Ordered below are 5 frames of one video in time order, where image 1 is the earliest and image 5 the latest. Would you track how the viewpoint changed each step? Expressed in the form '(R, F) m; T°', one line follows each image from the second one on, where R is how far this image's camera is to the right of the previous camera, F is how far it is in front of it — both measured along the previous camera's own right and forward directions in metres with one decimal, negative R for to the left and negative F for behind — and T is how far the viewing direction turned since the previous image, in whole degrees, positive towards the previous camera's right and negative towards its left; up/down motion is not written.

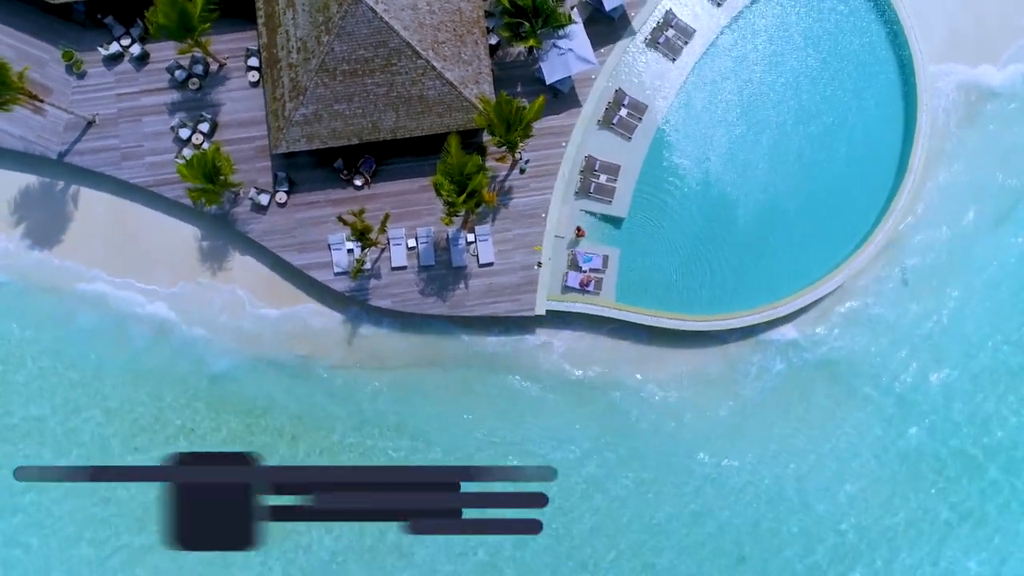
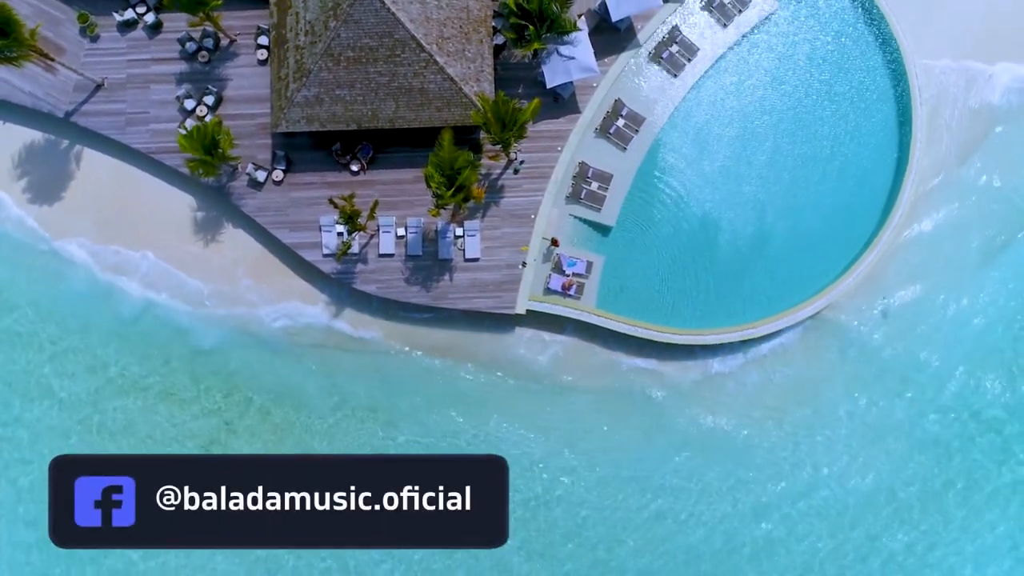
(0.0, -0.5) m; +2°
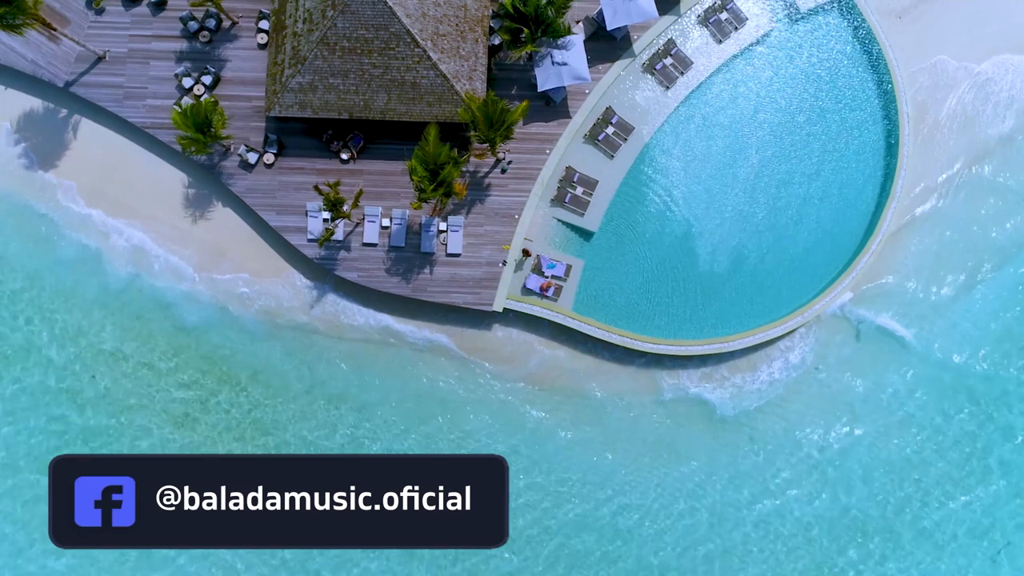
(-0.1, -0.5) m; +2°
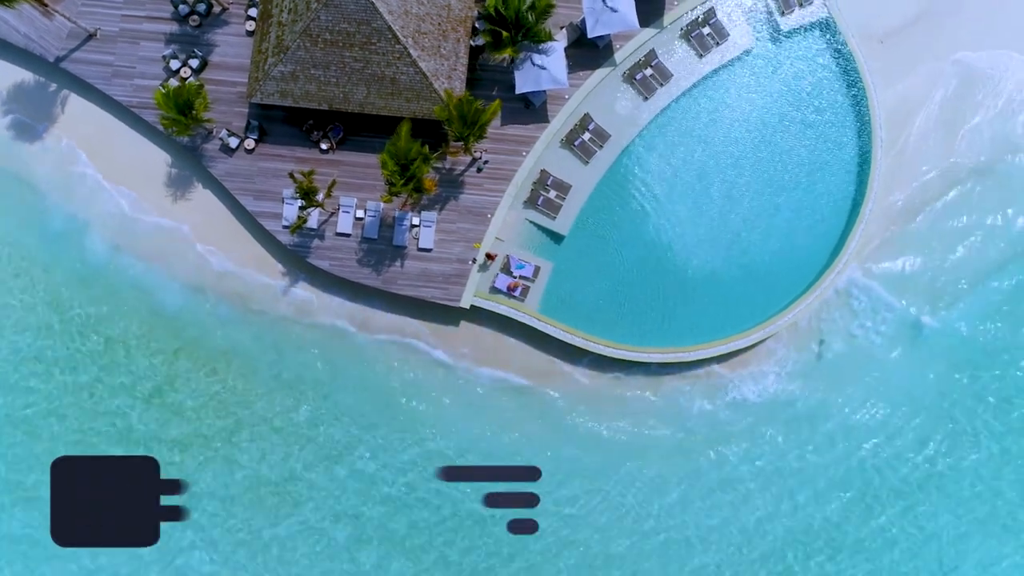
(-0.2, -0.6) m; +3°
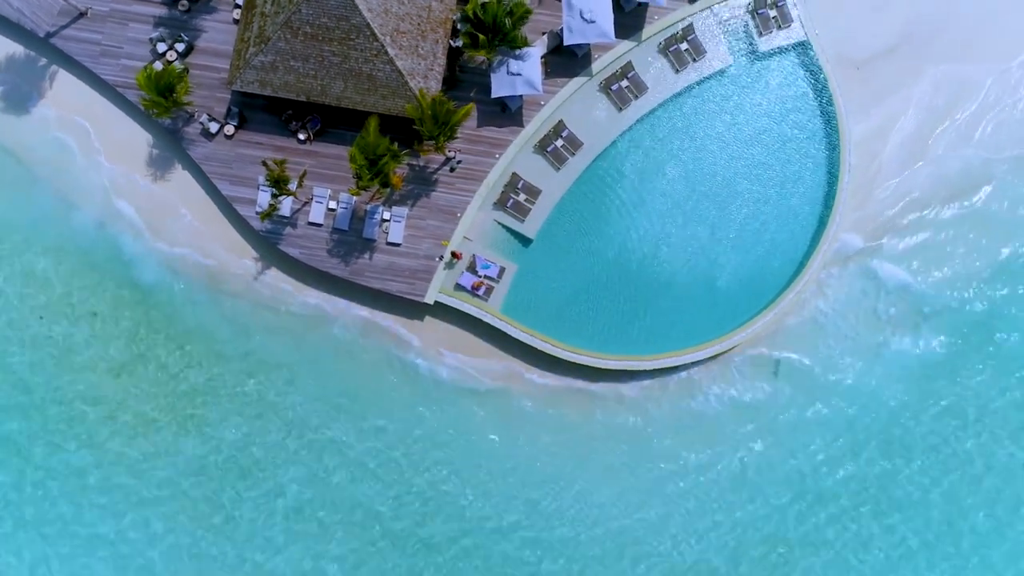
(-0.1, -0.8) m; +3°
